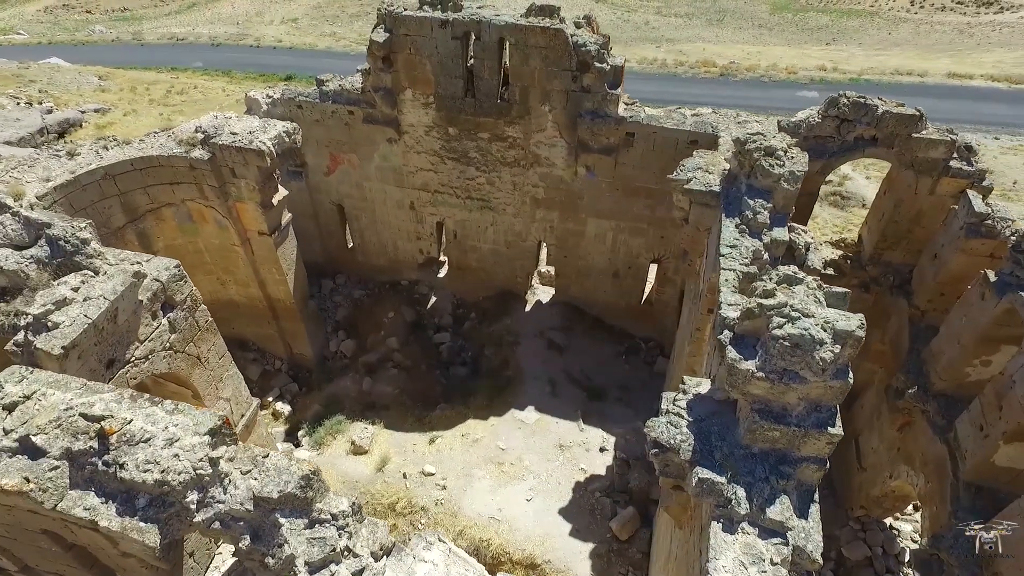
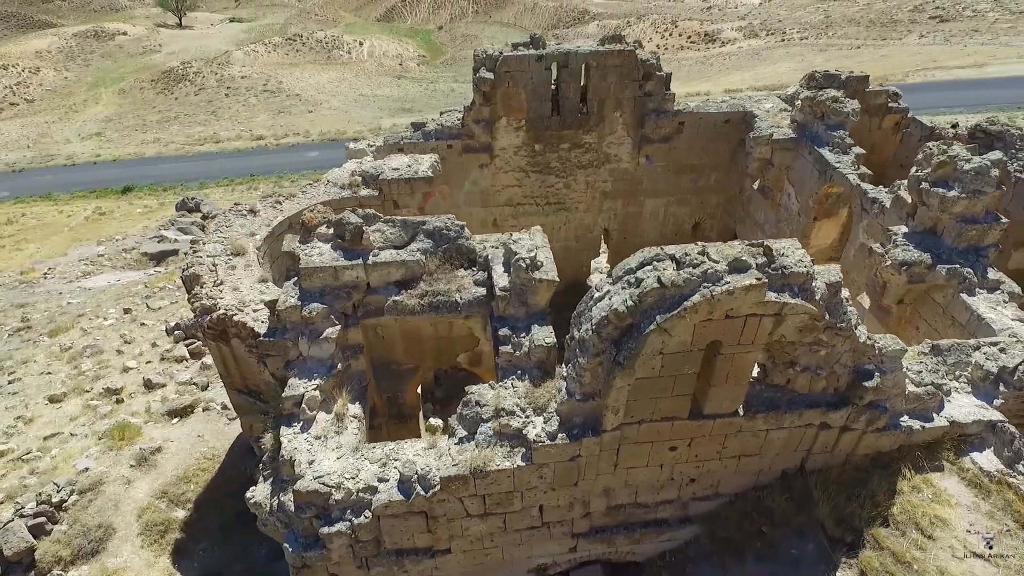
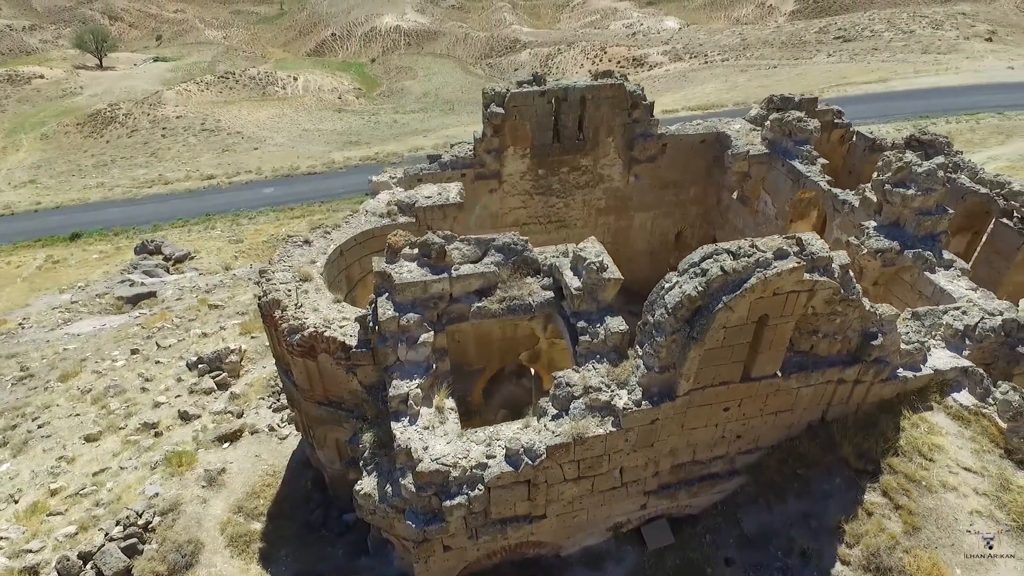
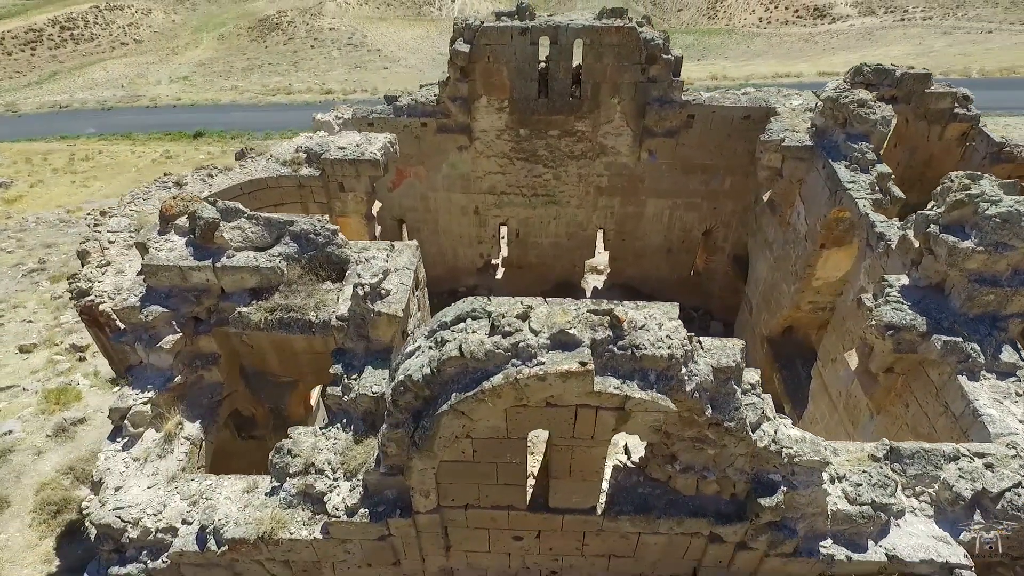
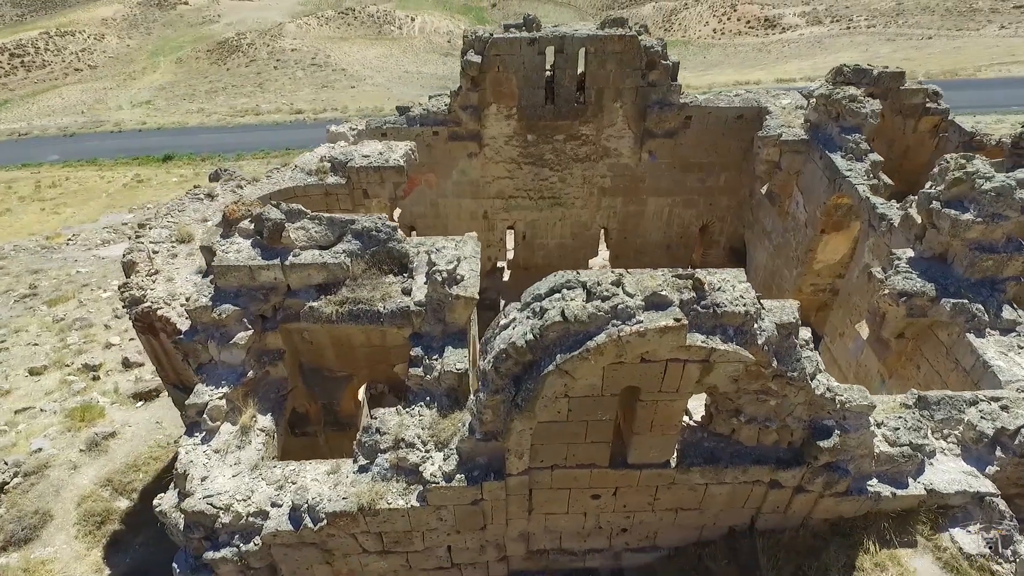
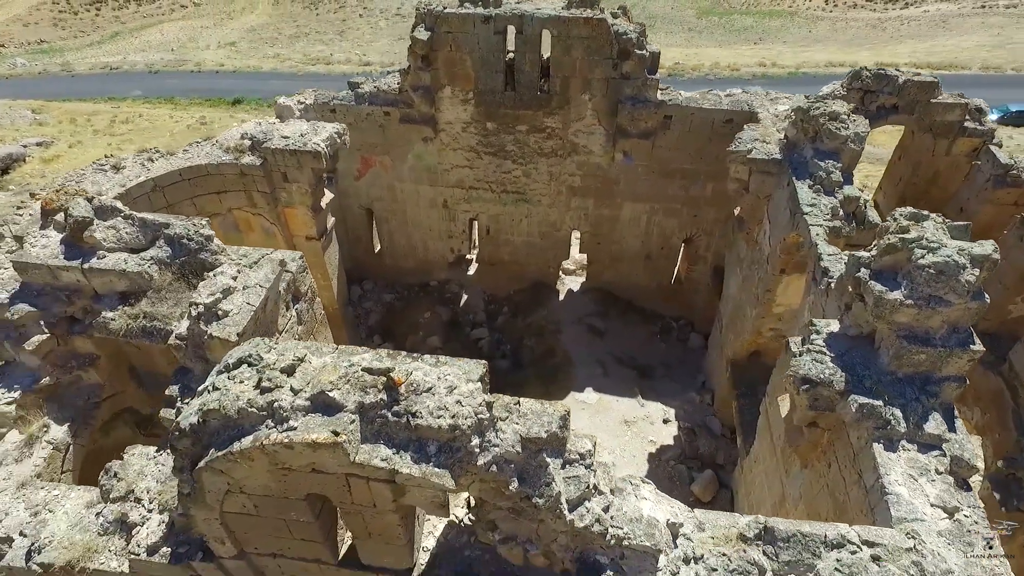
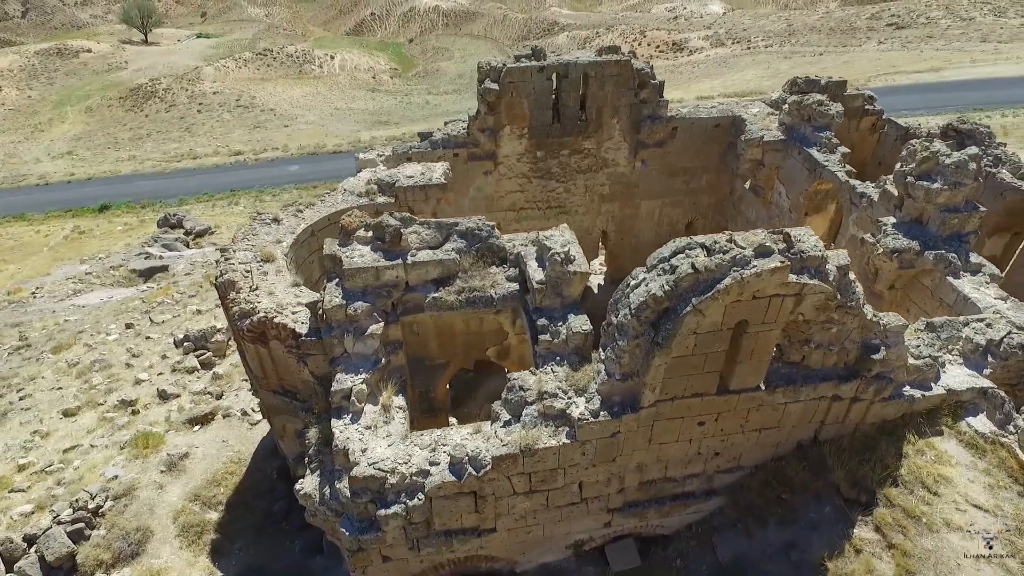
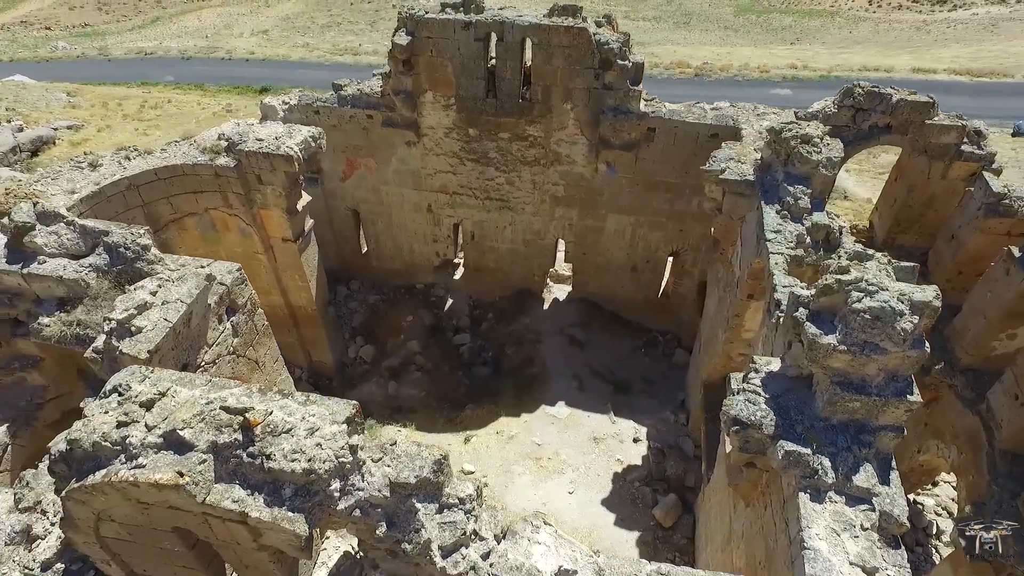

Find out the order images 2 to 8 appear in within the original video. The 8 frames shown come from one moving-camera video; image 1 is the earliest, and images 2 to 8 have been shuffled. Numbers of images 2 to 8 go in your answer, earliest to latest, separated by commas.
8, 6, 4, 5, 2, 7, 3
